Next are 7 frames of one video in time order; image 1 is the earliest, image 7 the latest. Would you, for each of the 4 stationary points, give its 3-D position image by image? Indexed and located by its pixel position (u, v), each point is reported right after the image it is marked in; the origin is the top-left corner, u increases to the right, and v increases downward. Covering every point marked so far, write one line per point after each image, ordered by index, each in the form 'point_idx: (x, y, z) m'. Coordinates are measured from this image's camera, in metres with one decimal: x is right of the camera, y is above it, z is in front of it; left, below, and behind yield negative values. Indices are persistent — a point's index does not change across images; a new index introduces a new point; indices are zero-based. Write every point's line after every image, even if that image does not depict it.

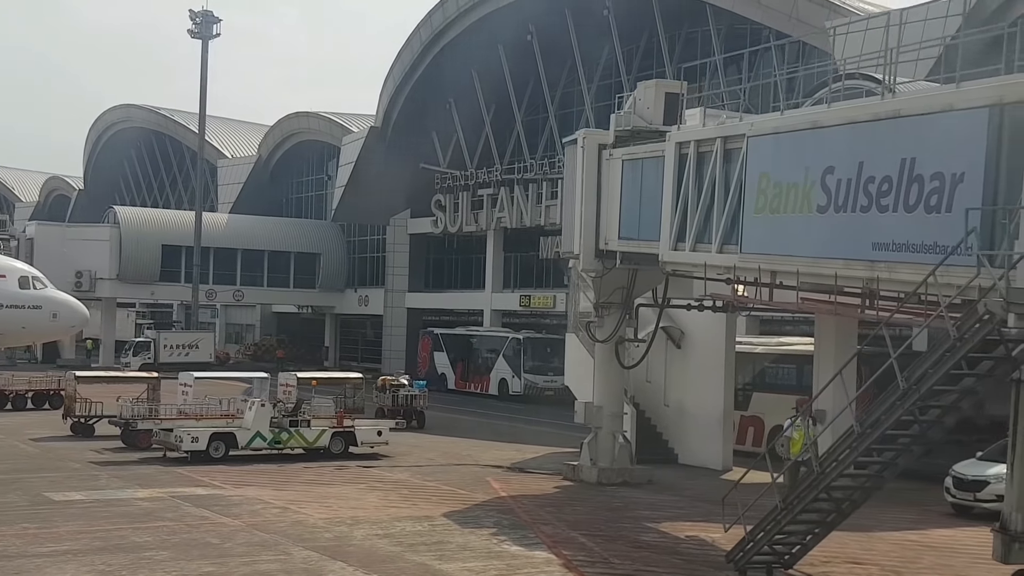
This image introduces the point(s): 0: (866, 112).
0: (+4.3, +2.1, +16.2) m
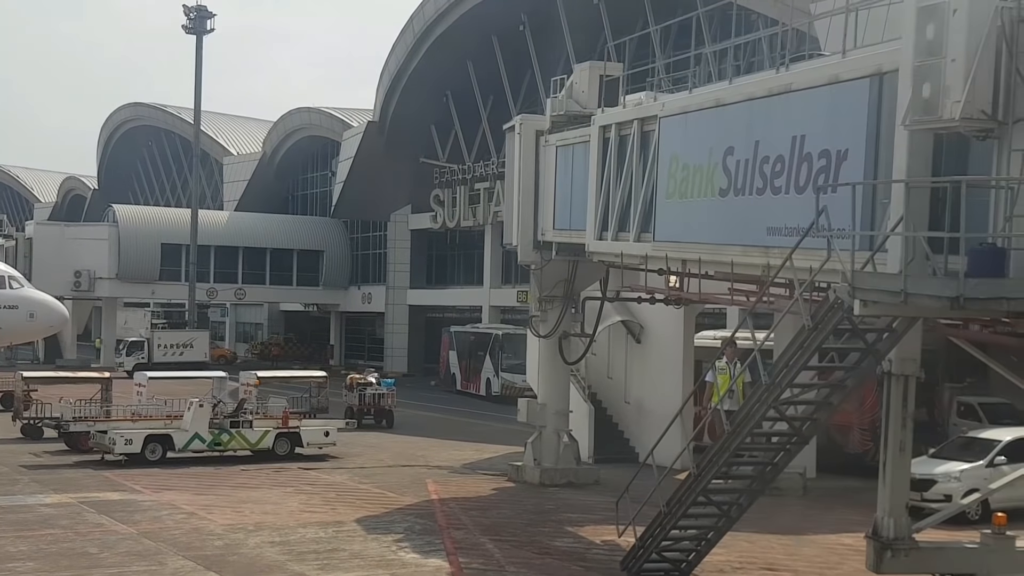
0: (+2.8, +2.2, +15.1) m
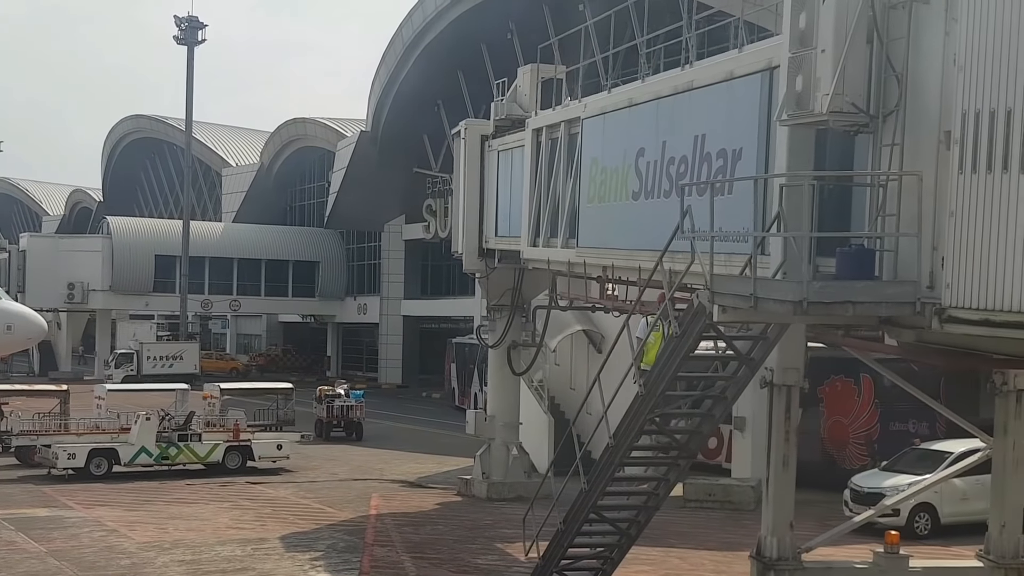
0: (+1.7, +2.2, +14.5) m
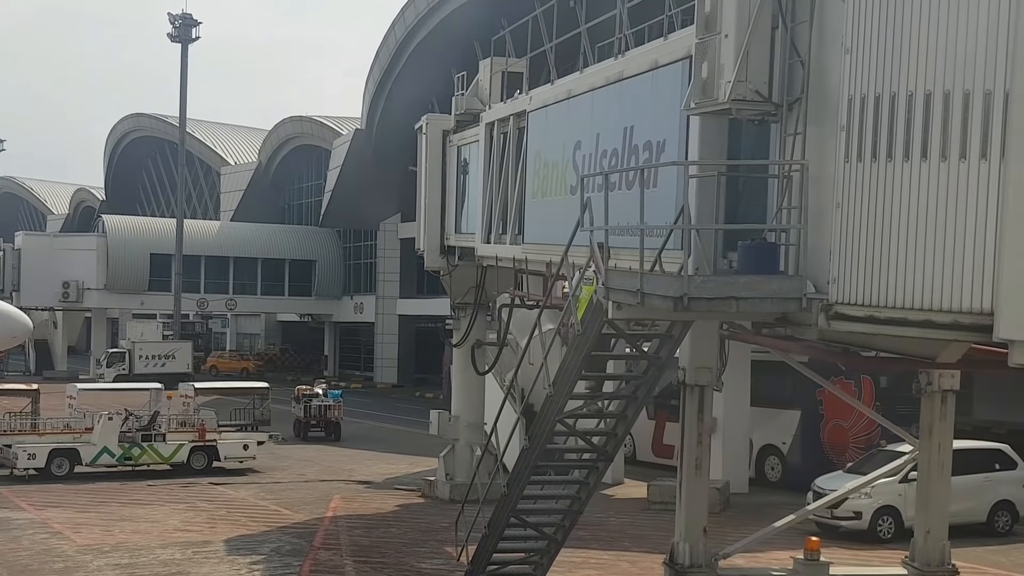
0: (+0.9, +2.2, +14.0) m
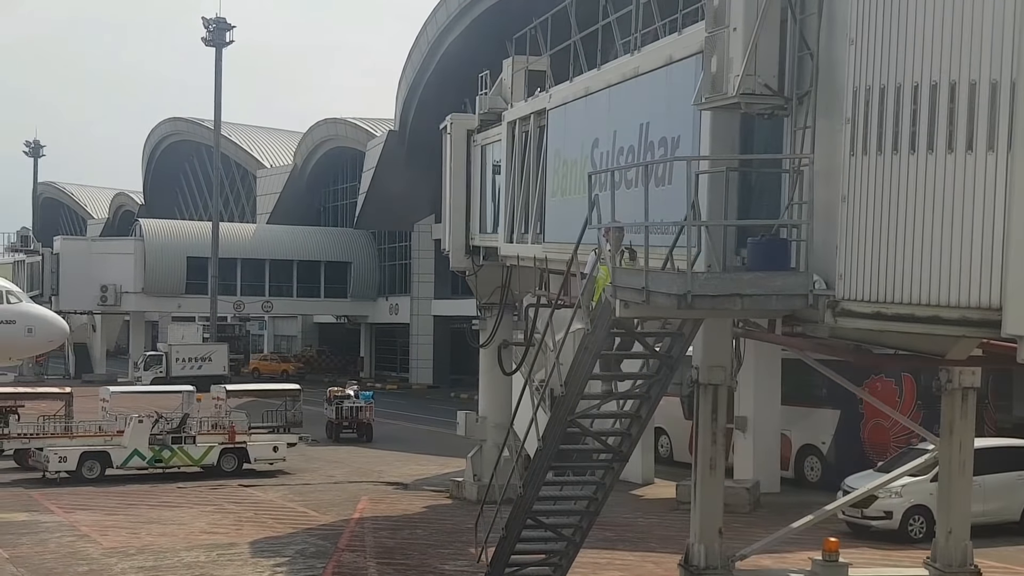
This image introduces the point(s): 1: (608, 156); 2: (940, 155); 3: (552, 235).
0: (+1.1, +2.2, +13.9) m
1: (+1.0, +1.4, +14.1) m
2: (+2.5, +0.8, +8.0) m
3: (+0.5, +0.7, +16.5) m
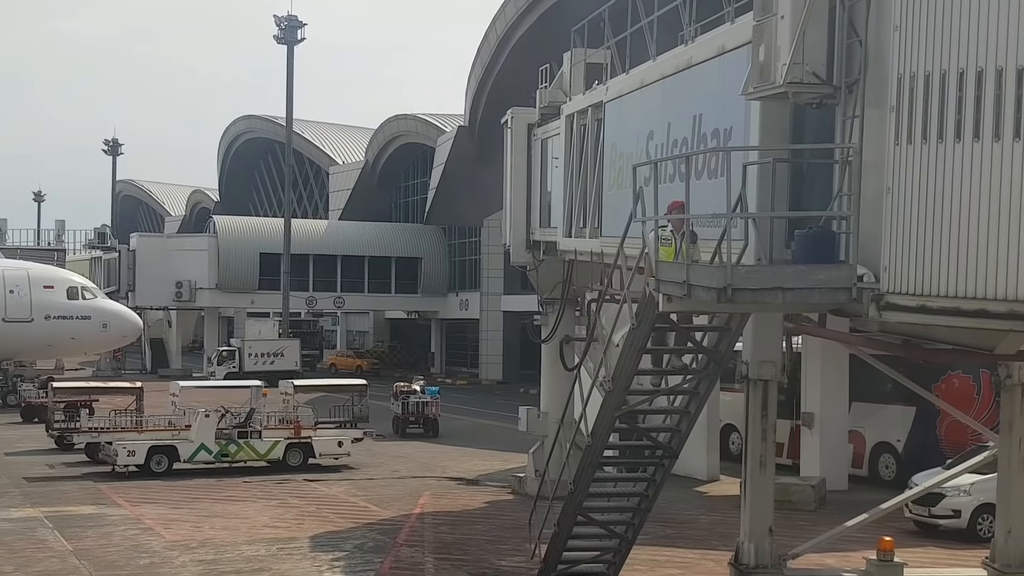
0: (+1.6, +2.3, +13.7) m
1: (+1.6, +1.4, +13.9) m
2: (+2.7, +0.8, +7.8) m
3: (+1.2, +0.7, +16.4) m
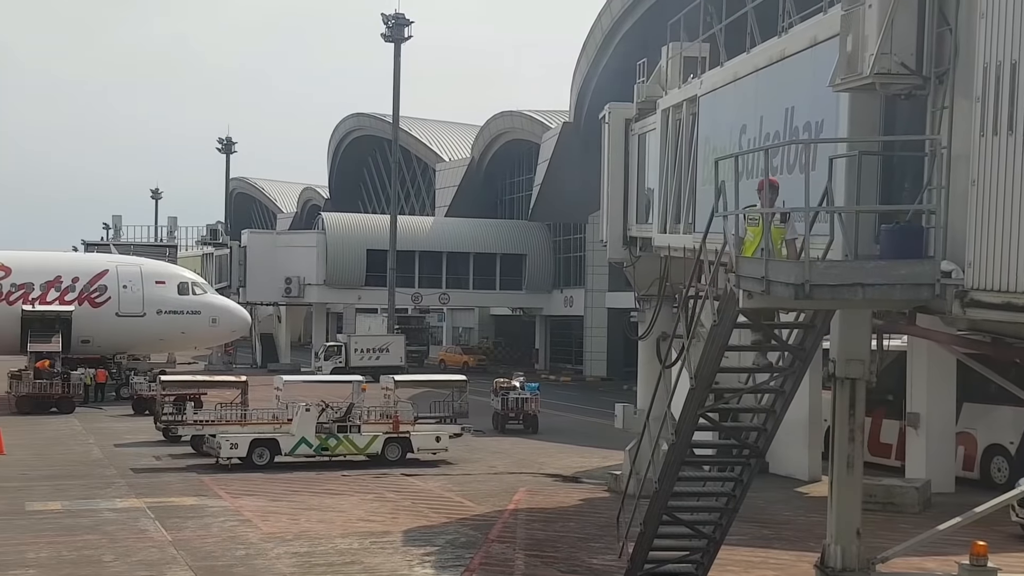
0: (+2.5, +2.3, +13.4) m
1: (+2.5, +1.5, +13.7) m
2: (+3.1, +0.8, +7.4) m
3: (+2.2, +0.8, +16.1) m
